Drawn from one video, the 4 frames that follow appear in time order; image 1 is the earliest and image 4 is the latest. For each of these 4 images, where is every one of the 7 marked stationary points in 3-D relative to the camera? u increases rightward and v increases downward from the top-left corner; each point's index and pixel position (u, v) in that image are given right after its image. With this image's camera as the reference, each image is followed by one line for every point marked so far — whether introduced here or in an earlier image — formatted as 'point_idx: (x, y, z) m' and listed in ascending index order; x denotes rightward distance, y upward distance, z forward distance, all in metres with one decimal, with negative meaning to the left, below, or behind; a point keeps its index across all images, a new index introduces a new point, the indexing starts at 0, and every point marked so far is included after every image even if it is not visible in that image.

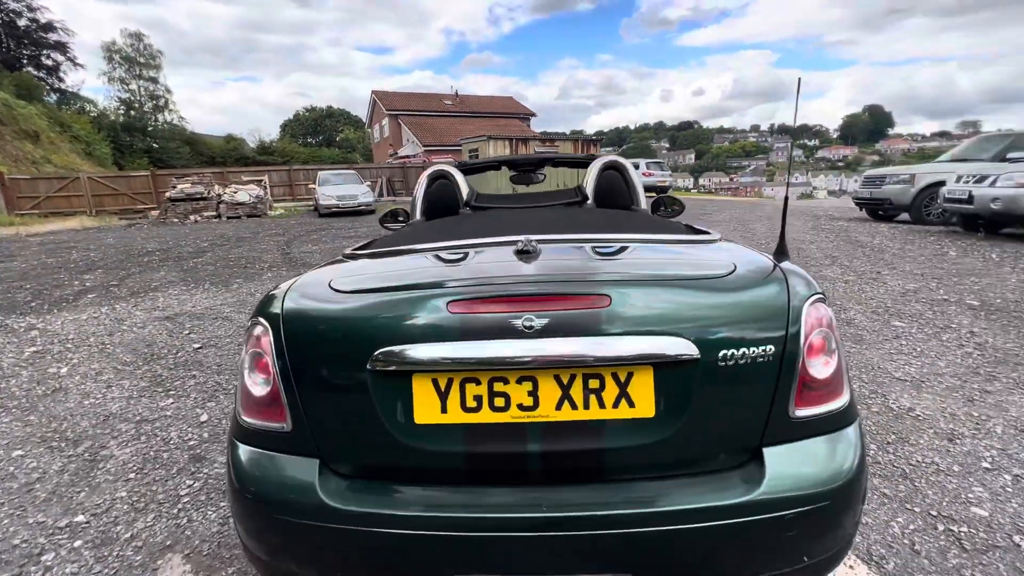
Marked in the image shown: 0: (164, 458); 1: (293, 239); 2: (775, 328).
0: (-1.9, -0.9, +2.6) m
1: (-5.2, +1.2, +11.3) m
2: (+0.7, -0.1, +1.2) m
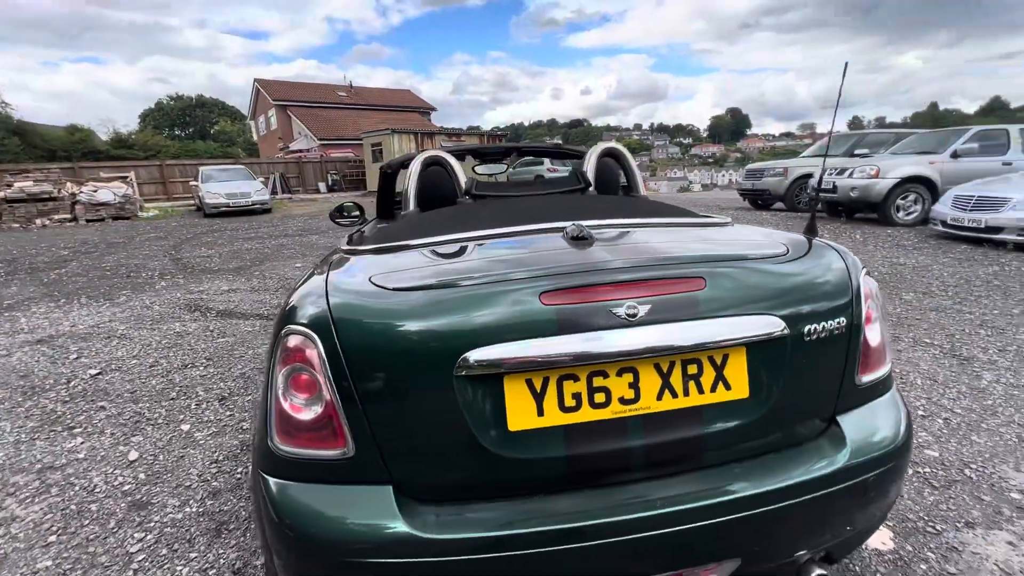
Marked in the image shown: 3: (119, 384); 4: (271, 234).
0: (-1.9, -1.0, +2.1) m
1: (-7.0, +1.0, +10.0) m
2: (+0.9, 0.0, +1.3) m
3: (-2.8, -0.7, +3.4) m
4: (-5.5, +1.2, +10.7) m
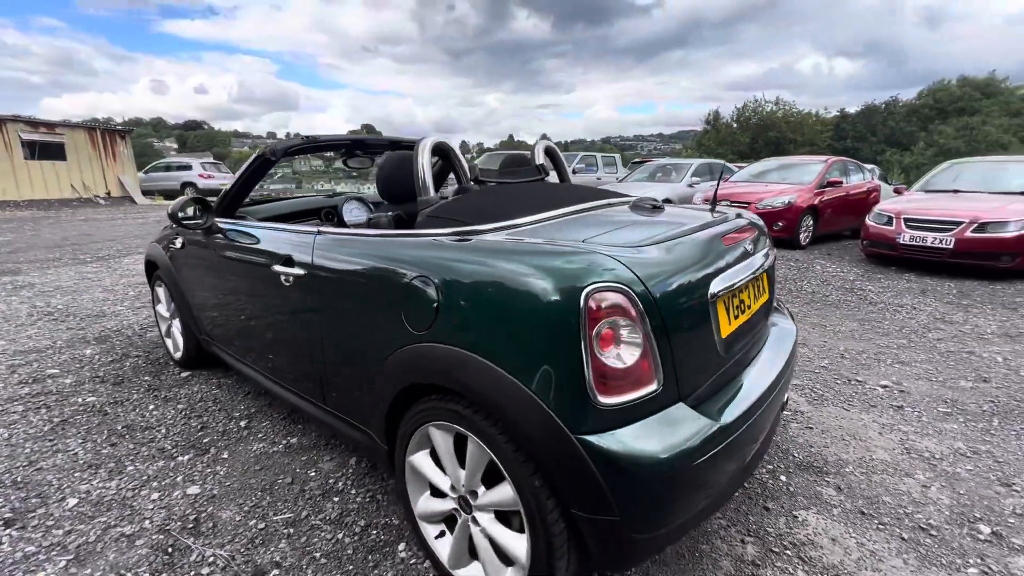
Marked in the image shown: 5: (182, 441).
0: (-1.3, -1.1, +1.1) m
1: (-10.4, -0.4, +3.9) m
2: (+1.2, +0.2, +2.3) m
3: (-2.8, -1.0, +1.5) m
4: (-9.7, 0.0, +5.4) m
5: (-1.7, -0.8, +2.4) m
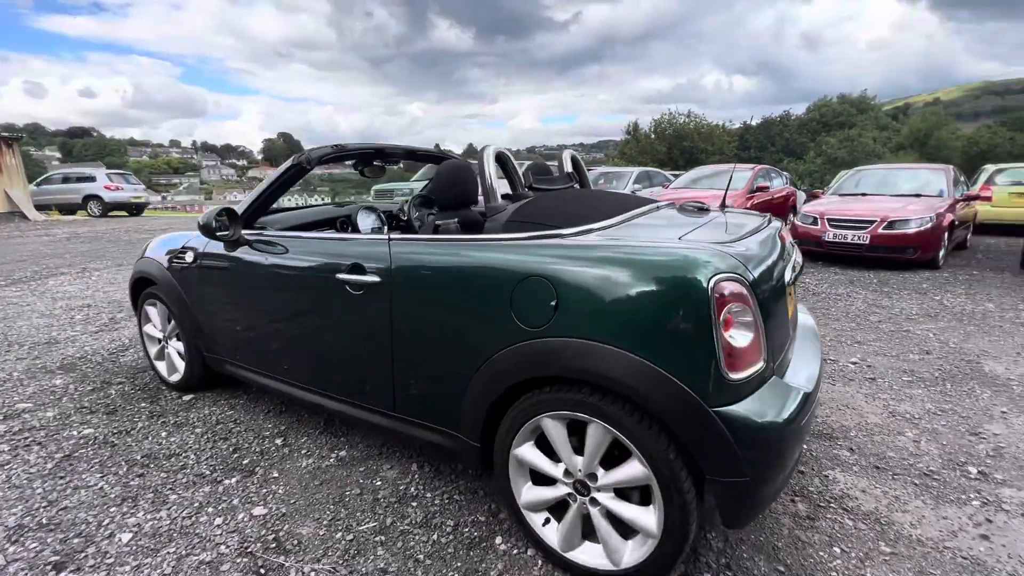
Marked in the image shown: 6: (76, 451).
0: (-0.8, -1.2, +1.1) m
1: (-10.3, -0.8, +2.5) m
2: (+1.4, +0.3, +2.6) m
3: (-2.4, -1.1, +1.2) m
4: (-9.8, -0.4, +4.1) m
5: (-1.4, -0.9, +2.3) m
6: (-2.3, -0.8, +2.4) m
